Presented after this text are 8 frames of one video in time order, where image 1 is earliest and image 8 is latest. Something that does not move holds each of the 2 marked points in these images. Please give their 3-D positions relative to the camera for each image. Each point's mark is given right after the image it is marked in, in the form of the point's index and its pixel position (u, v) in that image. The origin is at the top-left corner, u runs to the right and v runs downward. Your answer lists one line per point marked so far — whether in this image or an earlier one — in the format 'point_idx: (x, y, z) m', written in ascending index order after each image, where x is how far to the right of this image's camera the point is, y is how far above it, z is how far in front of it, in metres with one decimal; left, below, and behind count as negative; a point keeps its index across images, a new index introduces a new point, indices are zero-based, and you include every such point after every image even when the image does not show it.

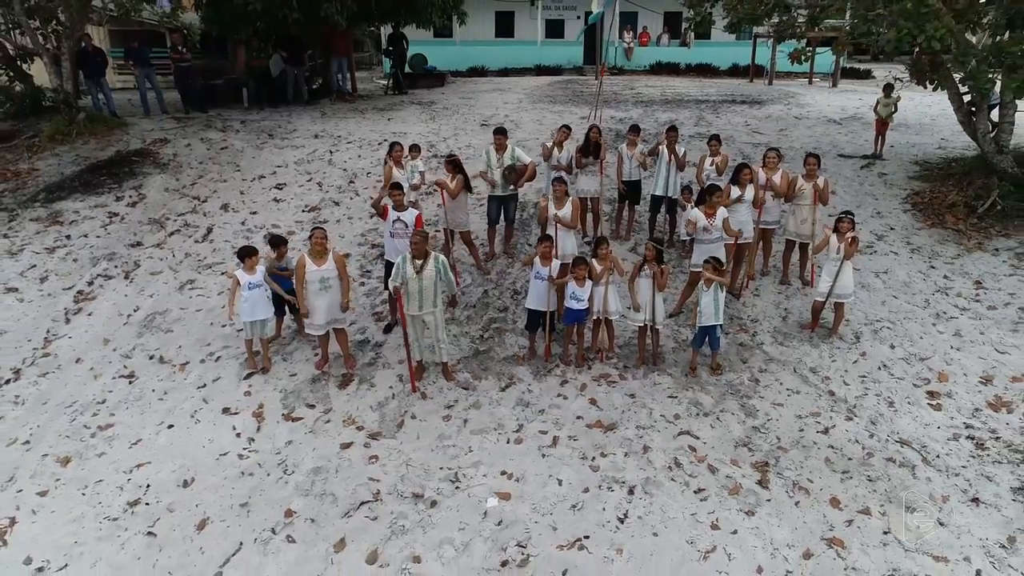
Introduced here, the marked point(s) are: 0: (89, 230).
0: (-4.6, +0.6, +8.2) m
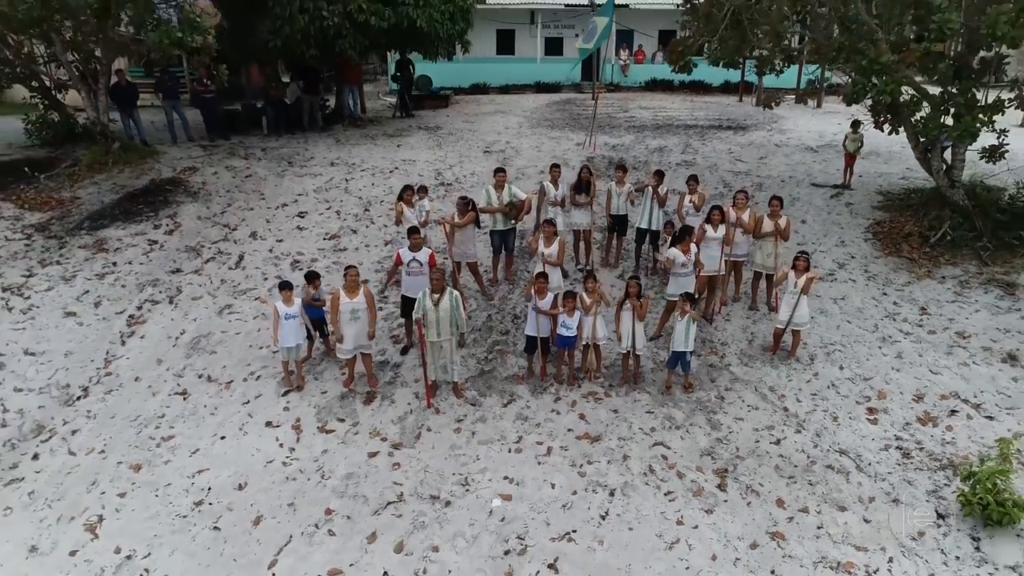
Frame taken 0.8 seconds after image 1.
0: (-4.5, +0.4, +9.1) m
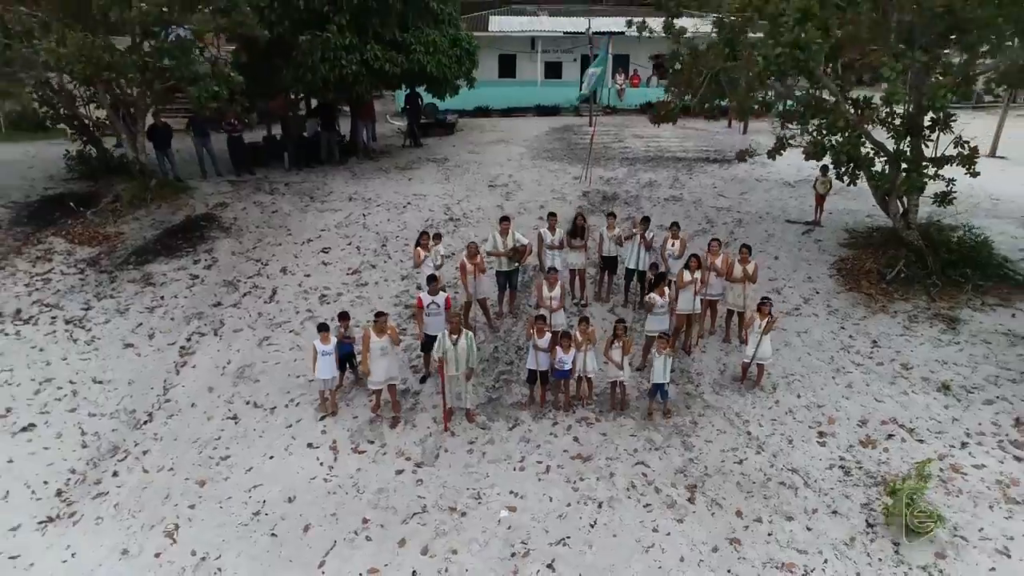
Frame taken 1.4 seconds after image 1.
0: (-4.5, 0.0, +10.3) m
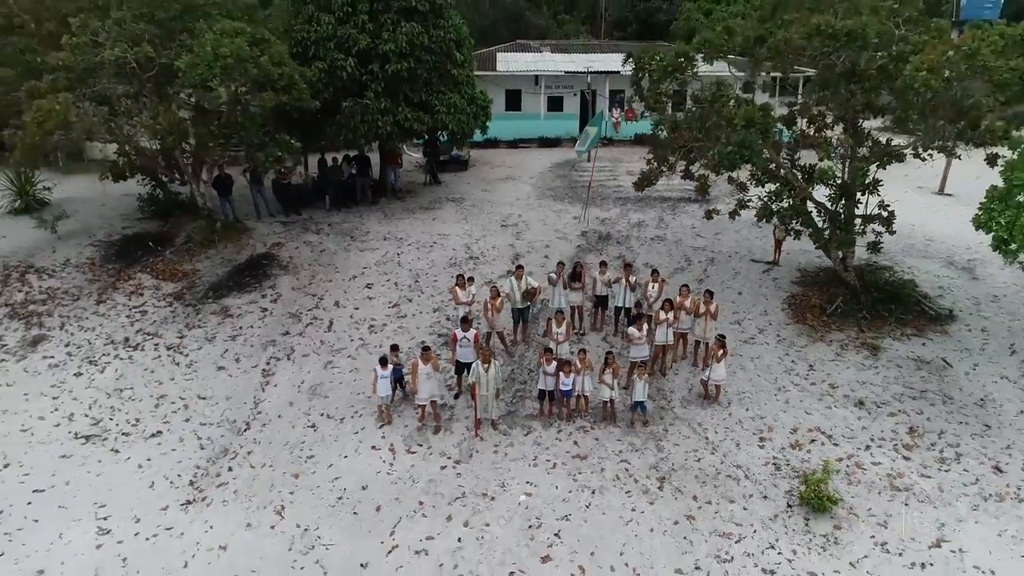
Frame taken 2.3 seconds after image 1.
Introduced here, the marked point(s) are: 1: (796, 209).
0: (-4.3, -0.6, +12.6) m
1: (+4.4, +1.2, +11.8) m
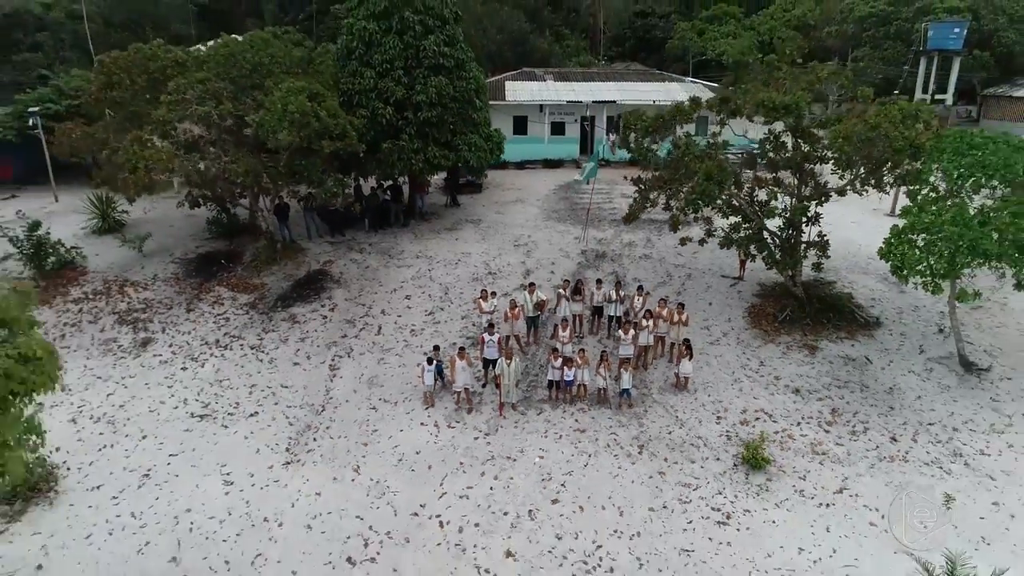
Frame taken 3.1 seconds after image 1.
0: (-4.0, -0.8, +15.6) m
1: (+4.7, +1.0, +14.8) m
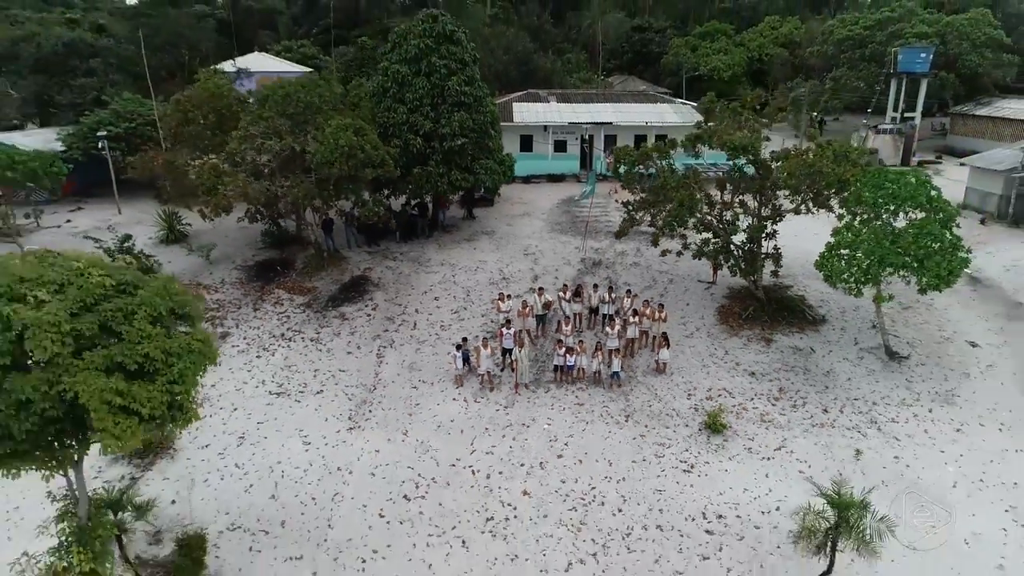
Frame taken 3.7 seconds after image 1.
0: (-3.7, -0.9, +19.0) m
1: (+4.9, +0.9, +18.2) m
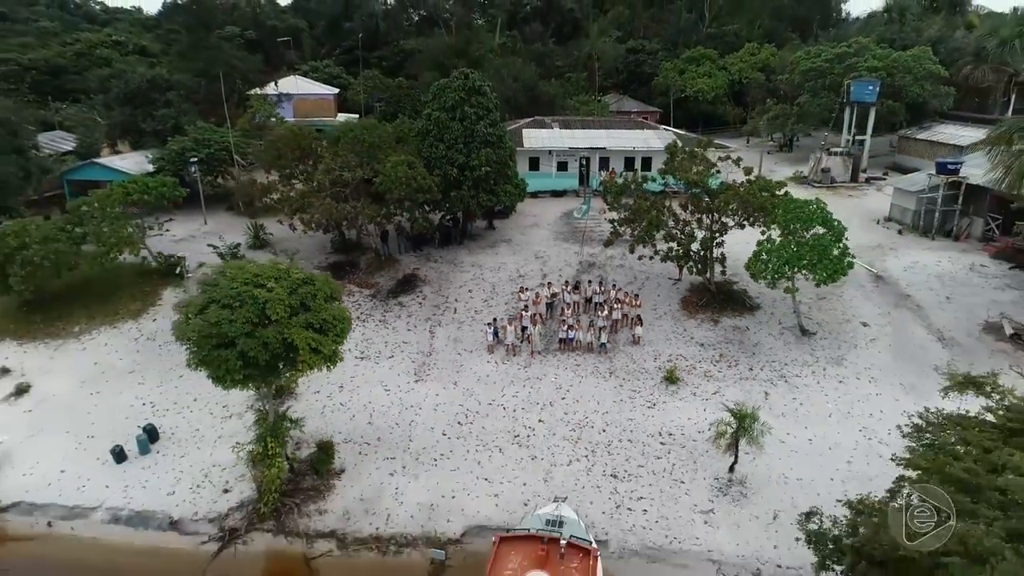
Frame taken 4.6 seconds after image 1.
0: (-3.2, -0.7, +25.5) m
1: (+5.5, +1.1, +24.7) m
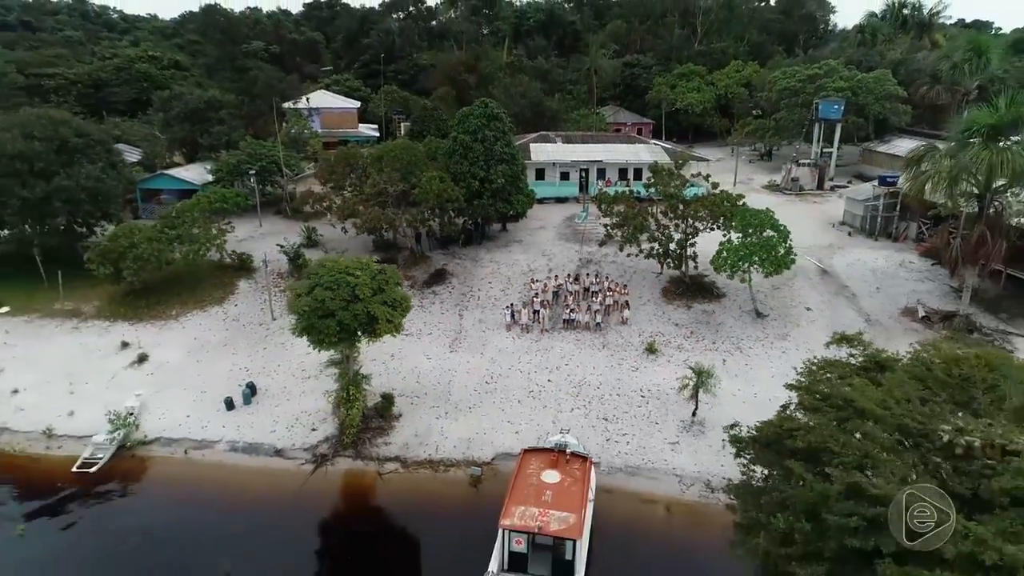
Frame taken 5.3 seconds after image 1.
0: (-2.7, -0.4, +31.4) m
1: (+6.0, +1.4, +30.6) m
